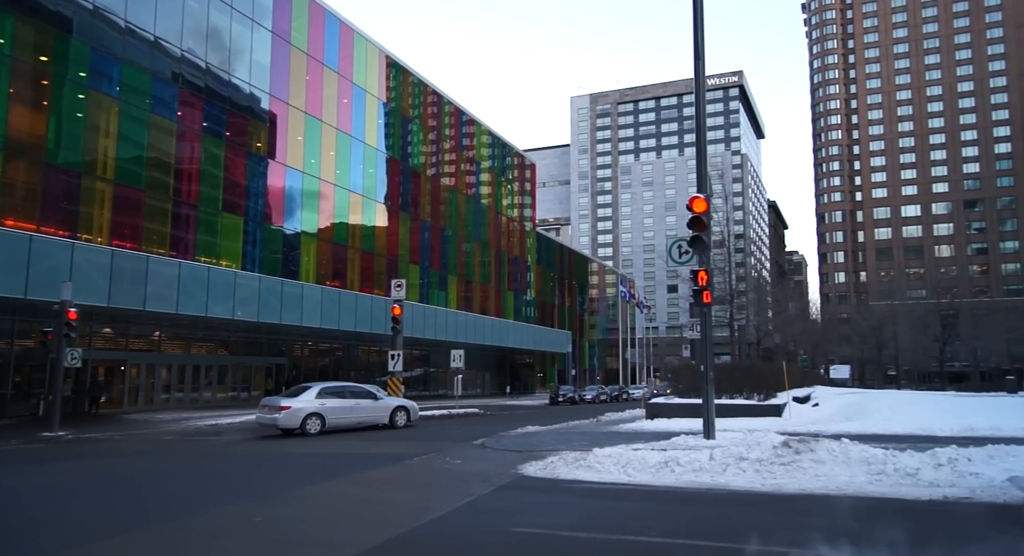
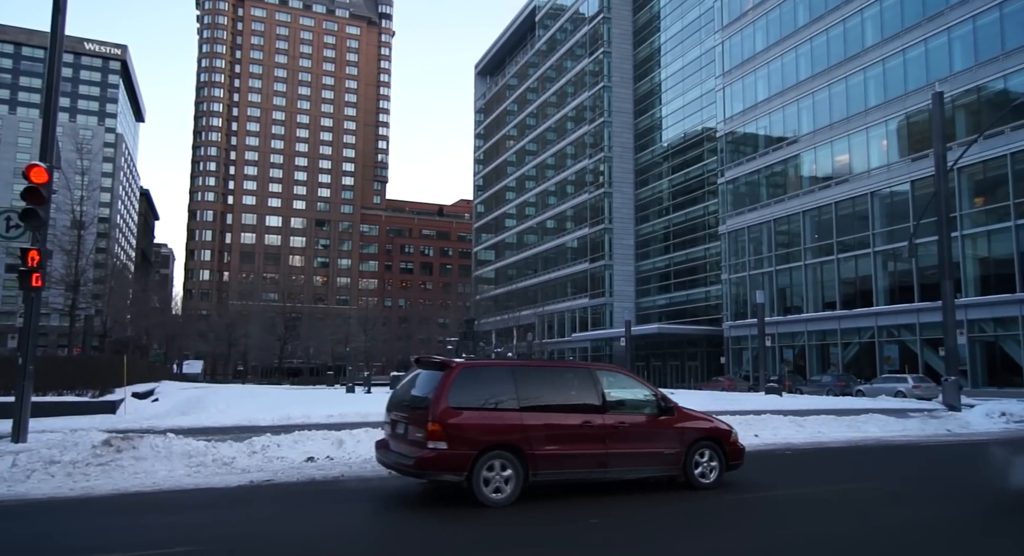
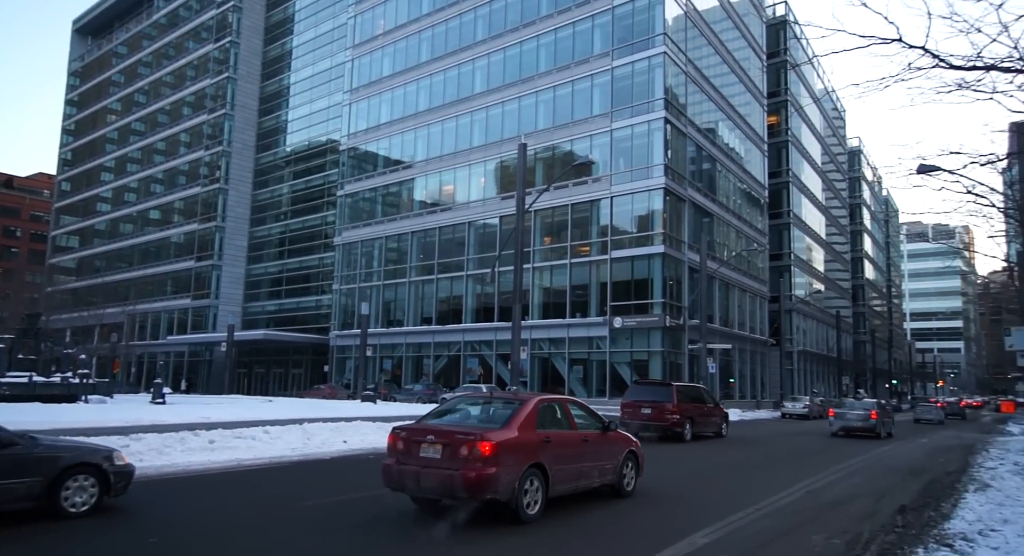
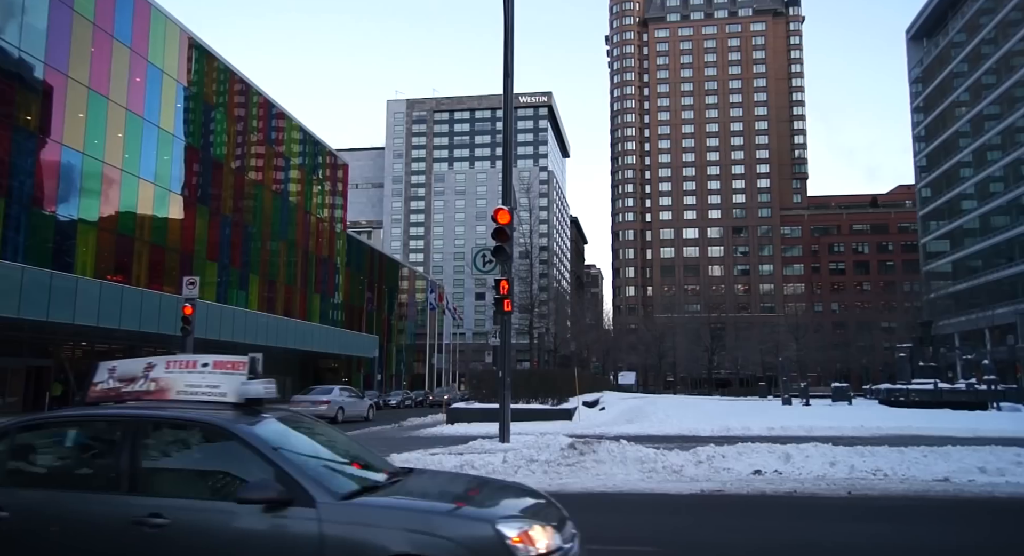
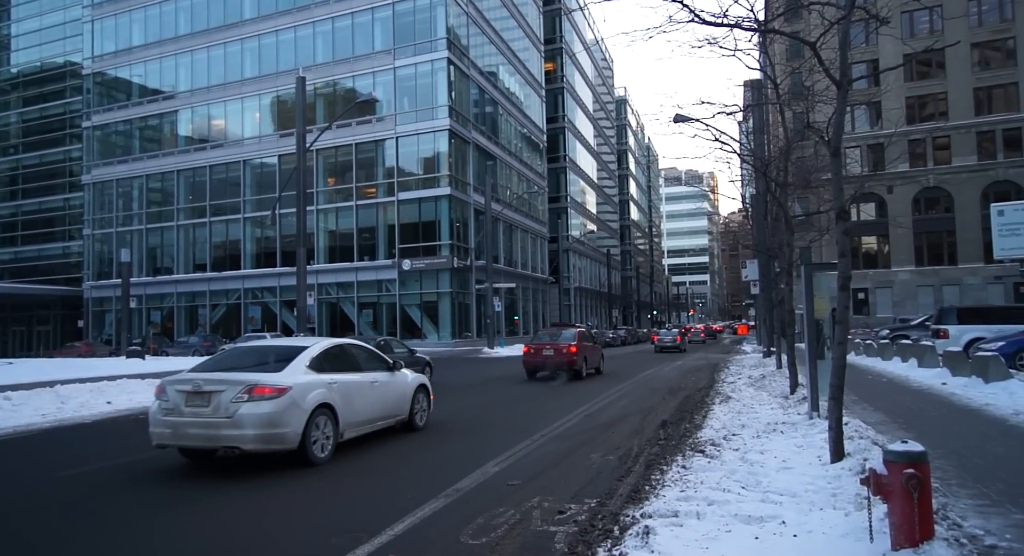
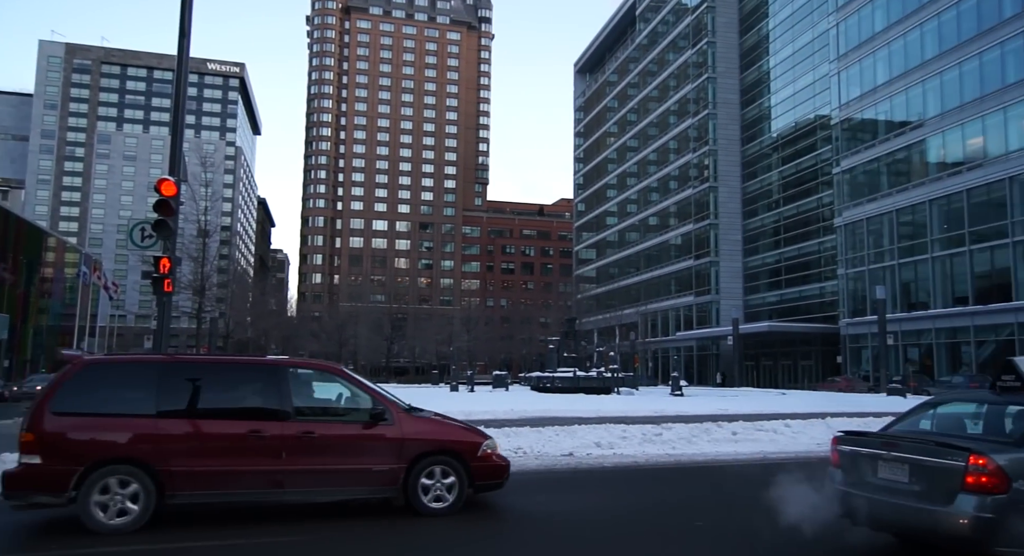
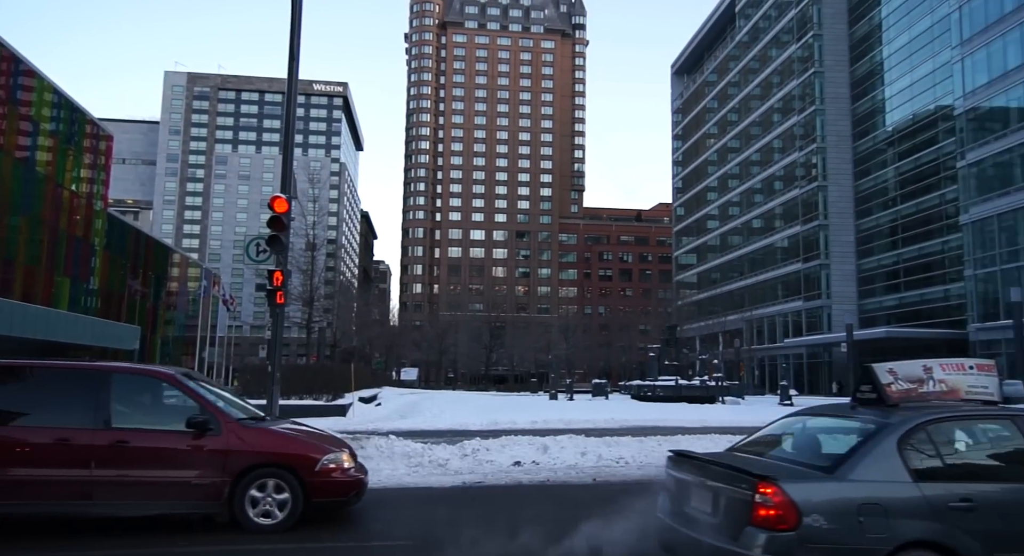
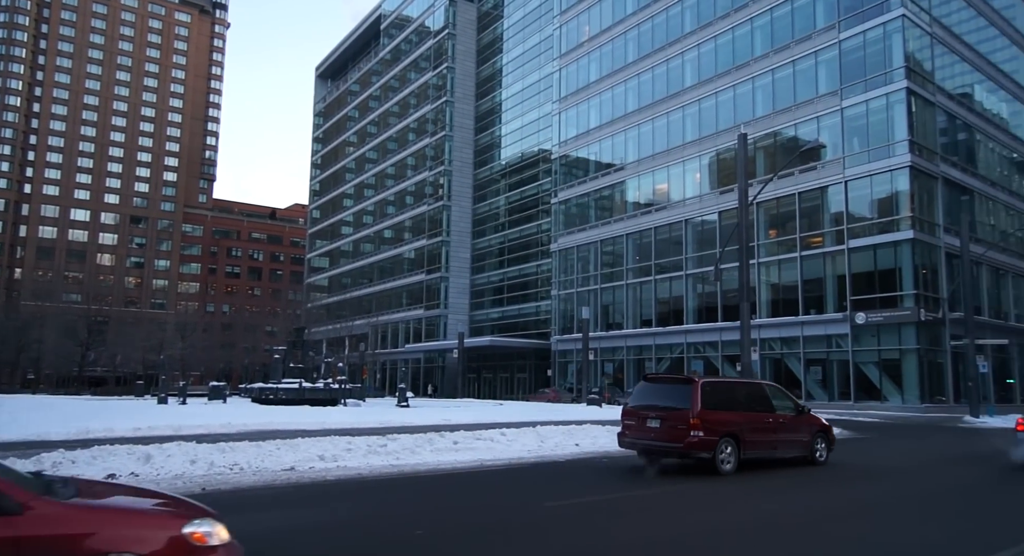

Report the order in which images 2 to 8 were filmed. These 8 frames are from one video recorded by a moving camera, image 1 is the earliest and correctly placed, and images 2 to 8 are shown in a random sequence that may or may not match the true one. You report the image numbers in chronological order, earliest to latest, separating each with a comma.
4, 7, 6, 2, 8, 3, 5
